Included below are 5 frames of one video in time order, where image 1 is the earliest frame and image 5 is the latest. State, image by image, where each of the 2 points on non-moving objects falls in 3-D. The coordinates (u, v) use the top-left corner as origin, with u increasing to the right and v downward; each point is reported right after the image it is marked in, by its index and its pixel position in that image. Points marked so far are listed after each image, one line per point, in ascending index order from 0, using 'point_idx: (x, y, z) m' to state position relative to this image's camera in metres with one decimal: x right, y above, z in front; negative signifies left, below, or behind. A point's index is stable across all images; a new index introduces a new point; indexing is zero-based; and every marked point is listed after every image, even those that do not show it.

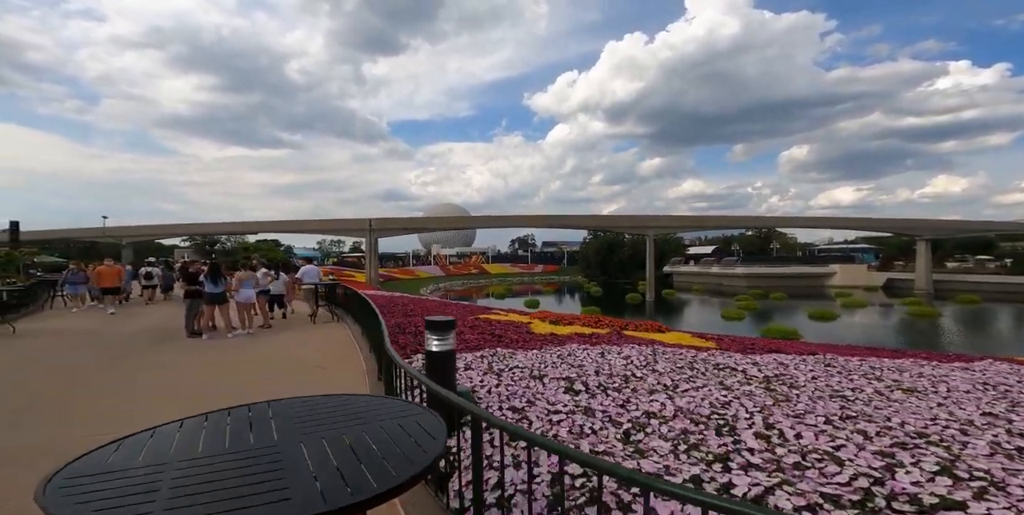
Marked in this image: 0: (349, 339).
0: (-3.3, -1.6, +9.8) m
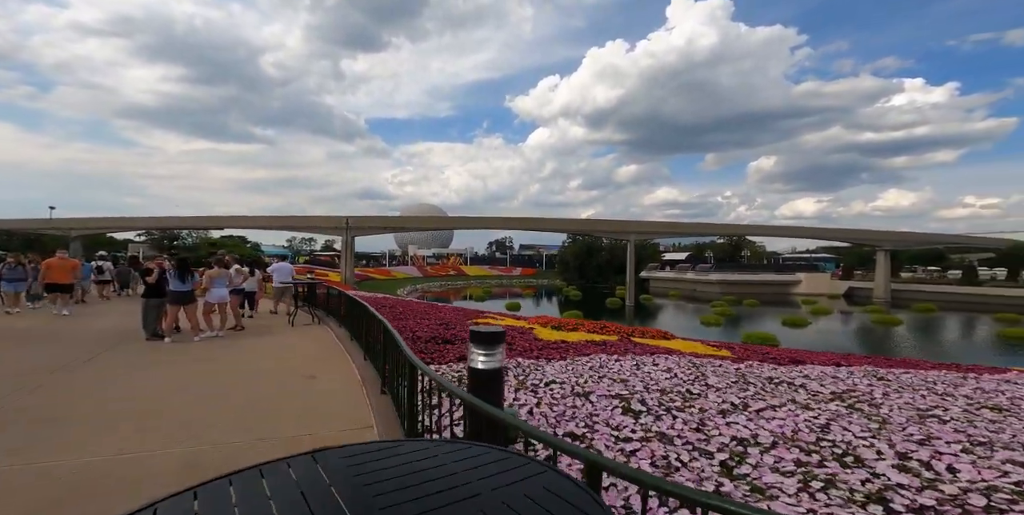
0: (-3.3, -1.5, +9.3) m
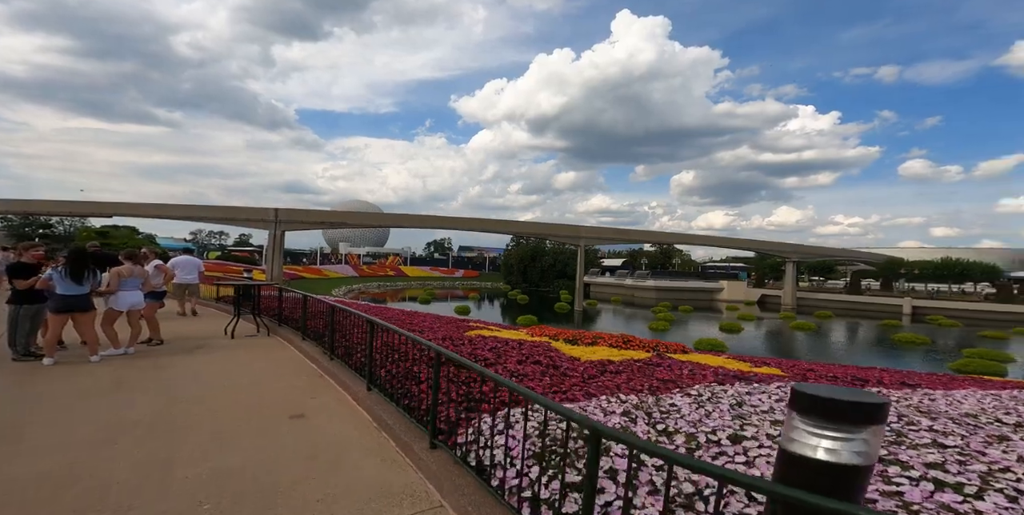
0: (-3.0, -1.5, +7.6) m
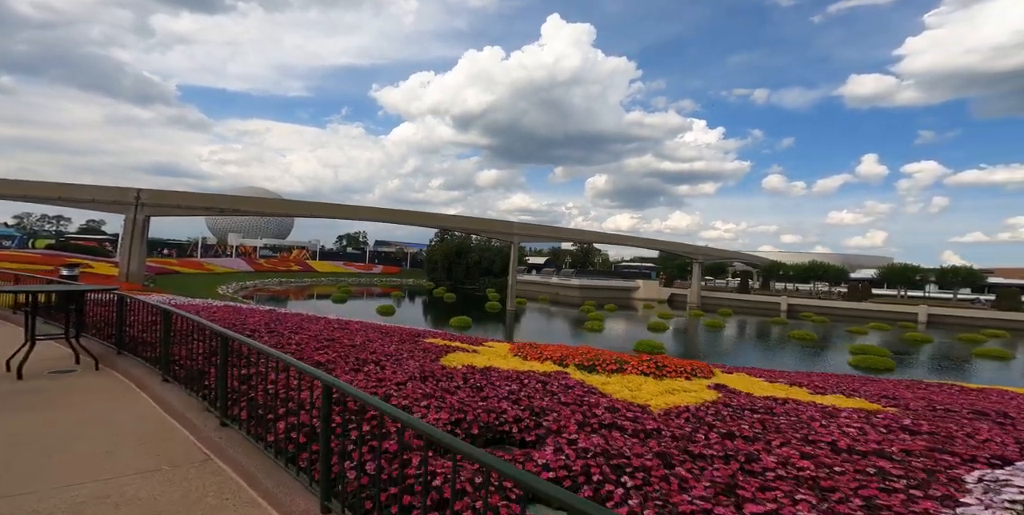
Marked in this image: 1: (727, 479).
0: (-2.9, -1.3, +4.7) m
1: (+1.2, -1.2, +2.7) m
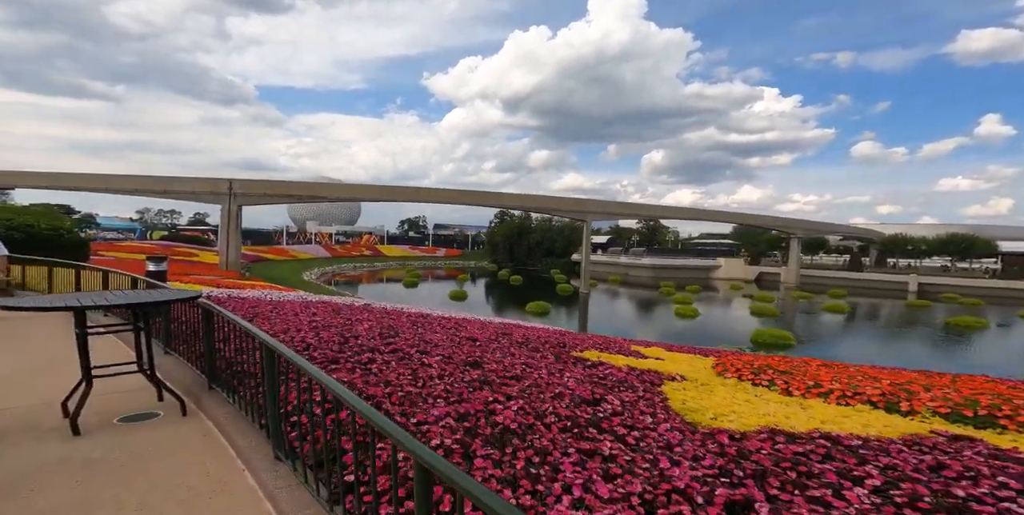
0: (-0.5, -1.3, +2.0) m
1: (+3.3, -1.1, -0.5) m
